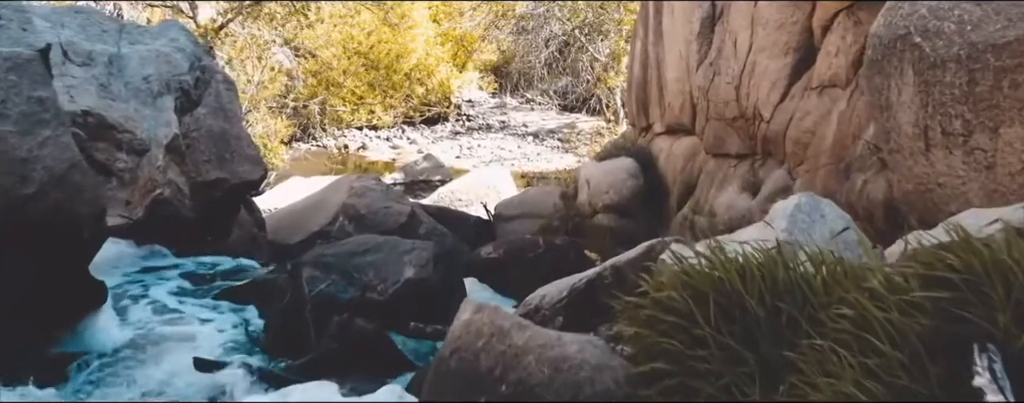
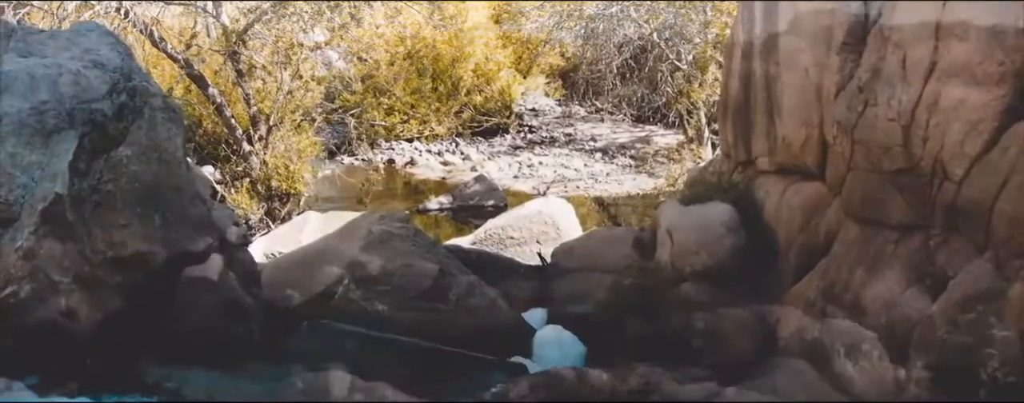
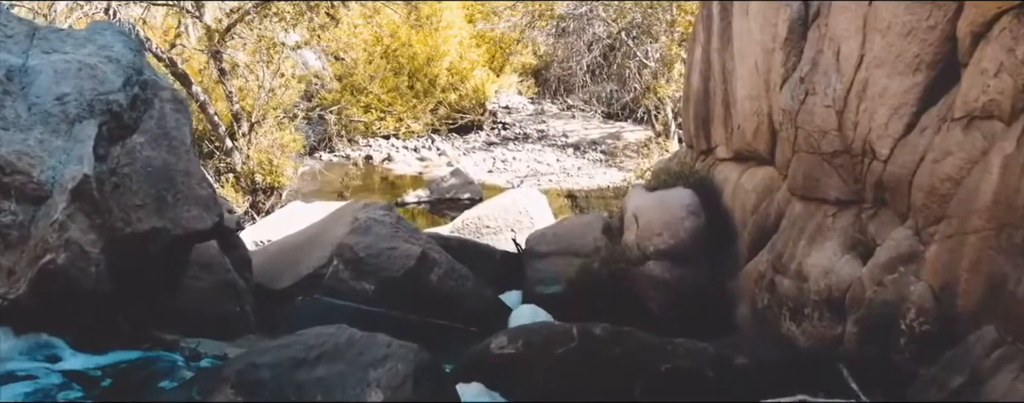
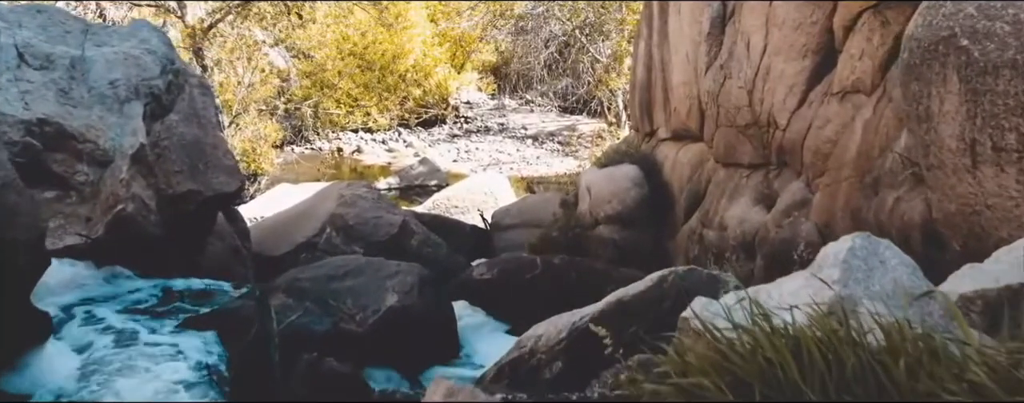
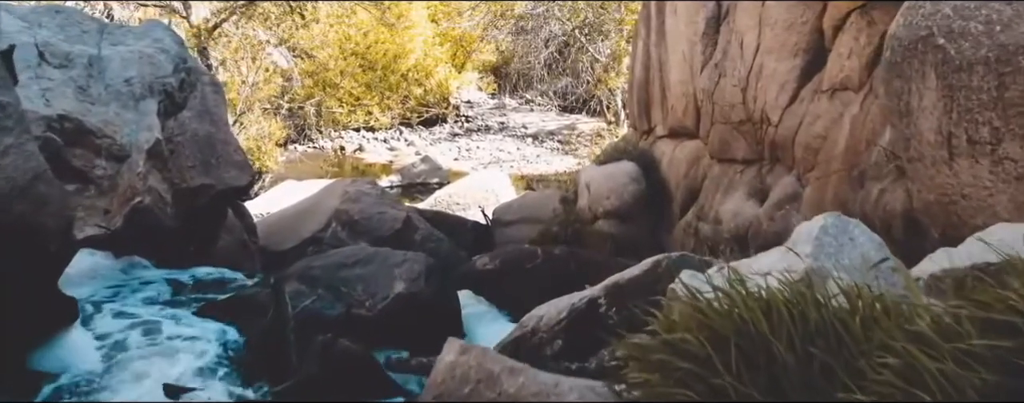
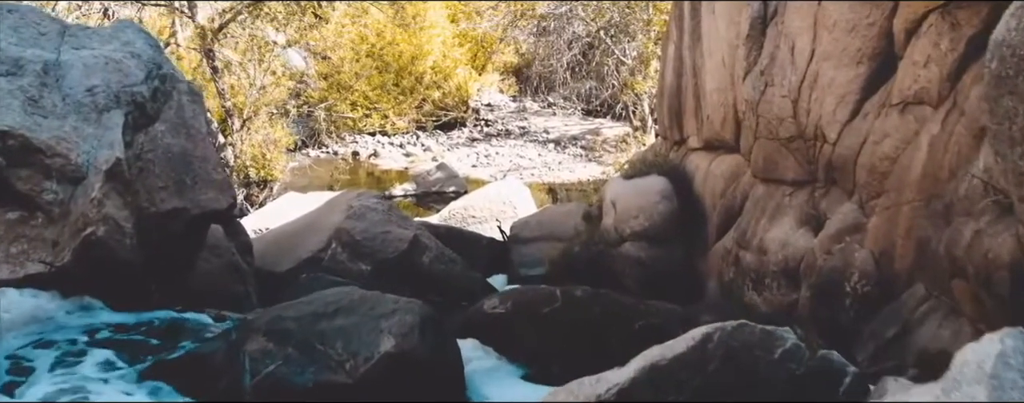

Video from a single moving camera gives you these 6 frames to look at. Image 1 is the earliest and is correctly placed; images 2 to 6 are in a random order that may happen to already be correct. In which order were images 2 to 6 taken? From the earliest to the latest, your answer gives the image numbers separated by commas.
5, 4, 6, 3, 2
